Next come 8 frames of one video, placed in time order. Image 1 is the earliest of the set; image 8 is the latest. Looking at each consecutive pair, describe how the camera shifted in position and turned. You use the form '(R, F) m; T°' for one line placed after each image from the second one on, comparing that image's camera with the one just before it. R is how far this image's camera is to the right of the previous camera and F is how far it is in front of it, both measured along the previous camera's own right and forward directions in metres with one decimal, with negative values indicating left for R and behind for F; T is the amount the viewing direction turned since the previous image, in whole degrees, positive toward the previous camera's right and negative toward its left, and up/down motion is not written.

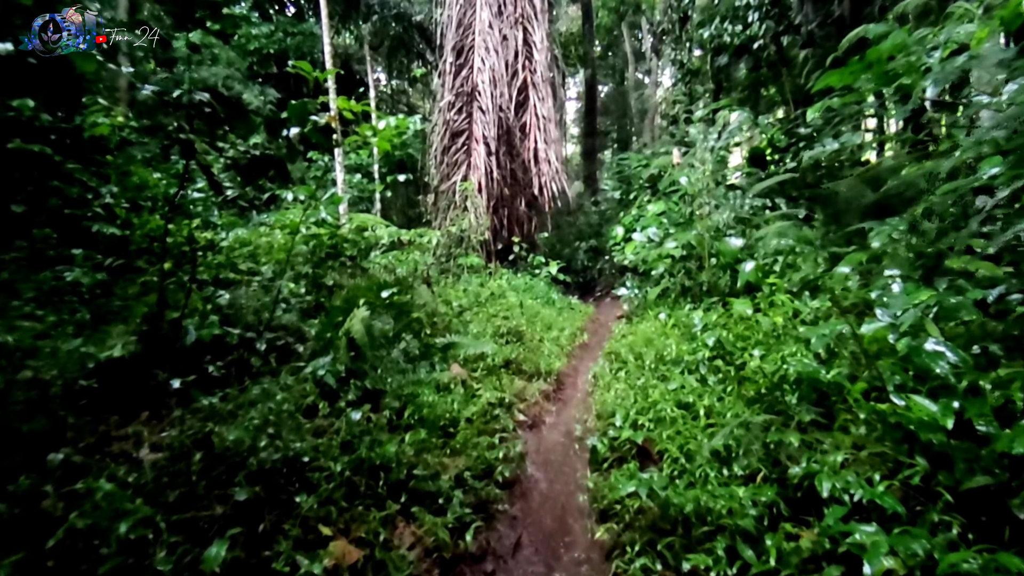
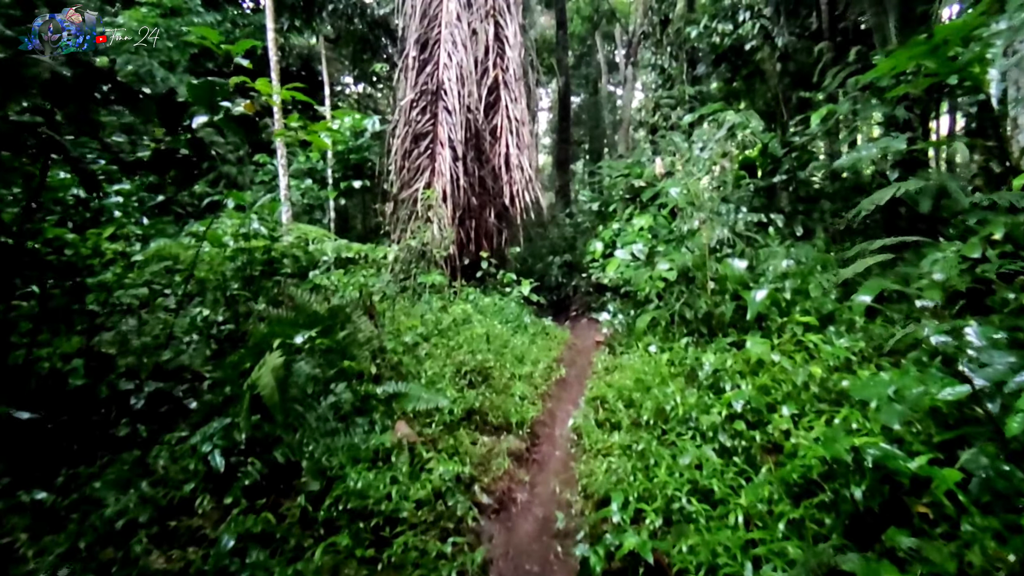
(0.0, +0.5) m; +3°
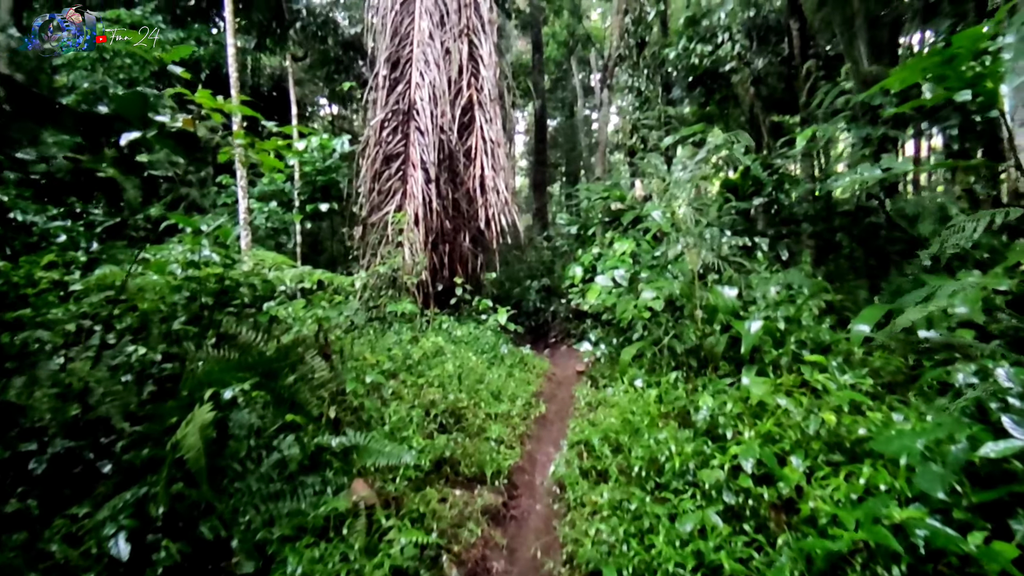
(0.0, +0.2) m; +2°
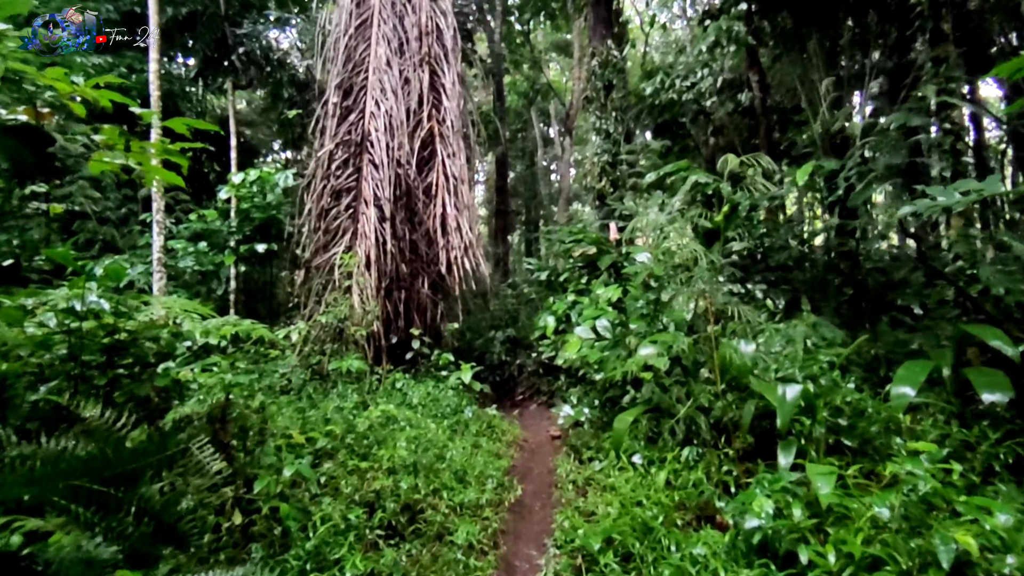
(0.0, +0.5) m; +4°
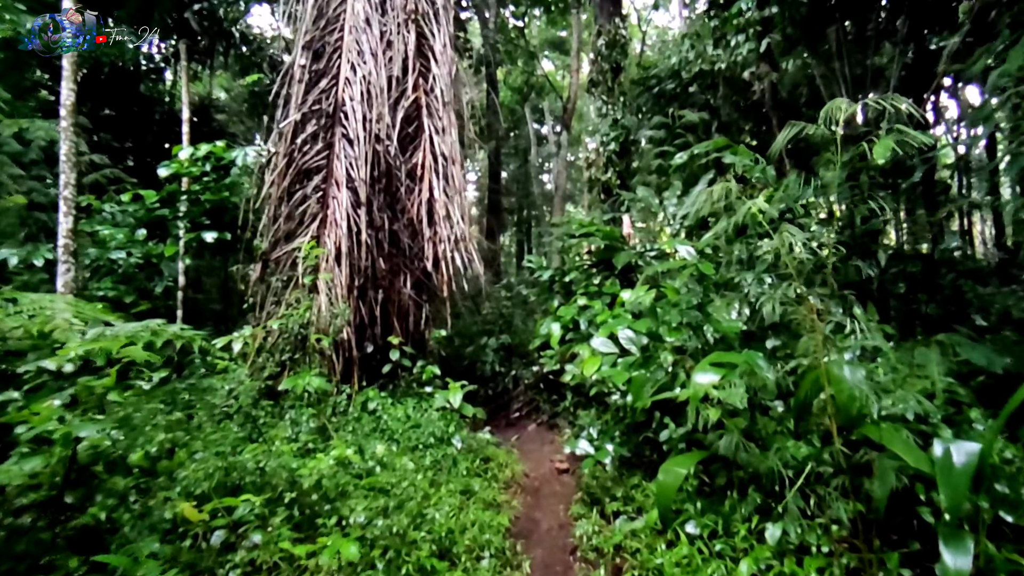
(-0.1, +0.6) m; +1°
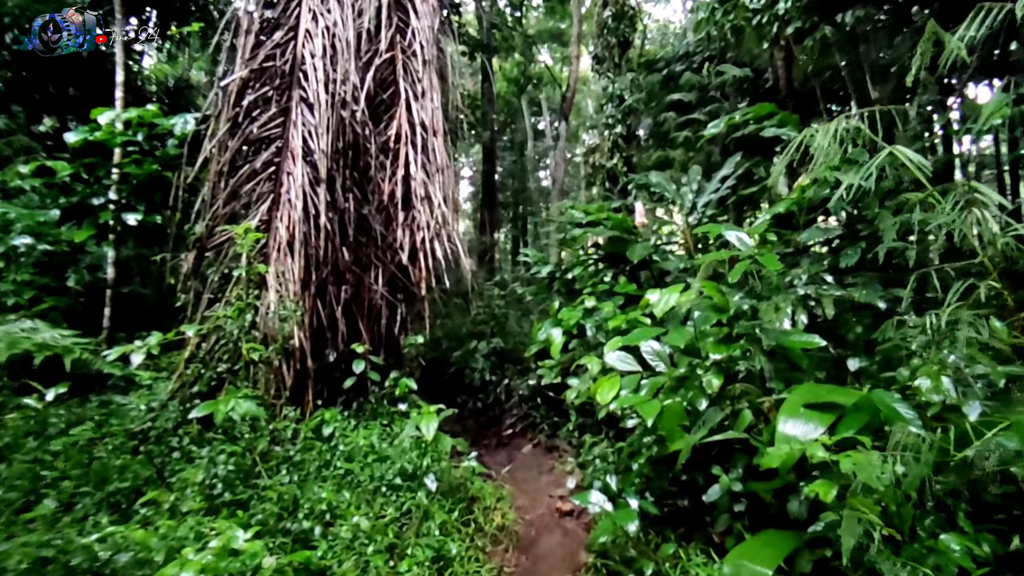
(0.0, +0.5) m; +1°
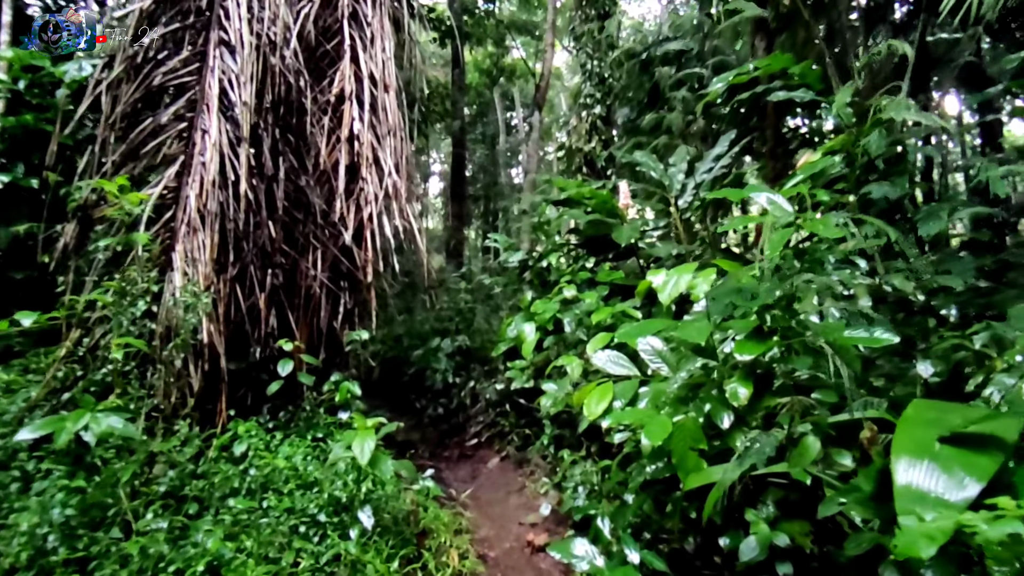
(0.0, +0.4) m; +3°
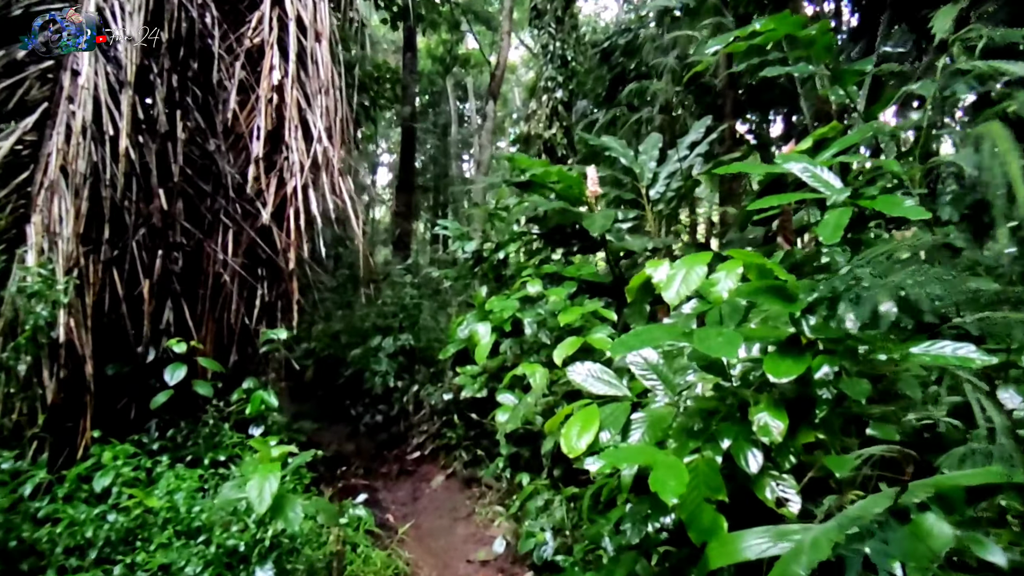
(0.0, +0.3) m; +5°
